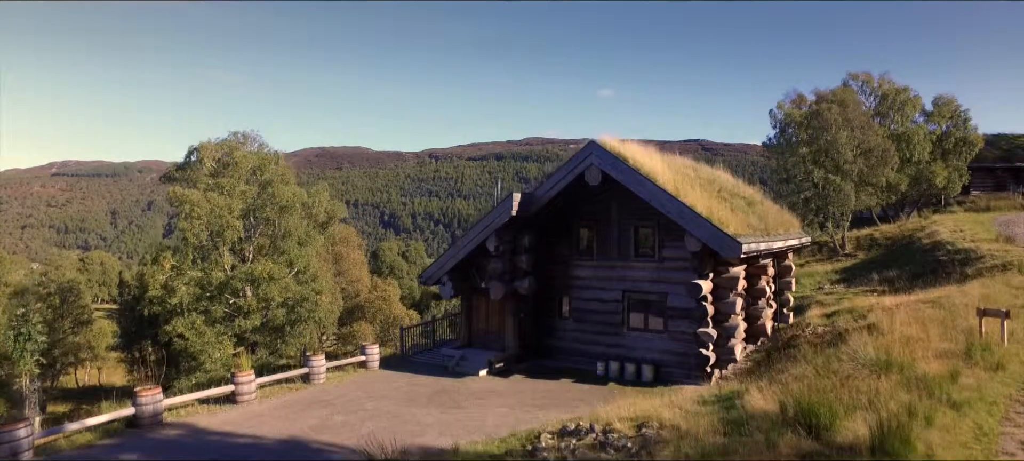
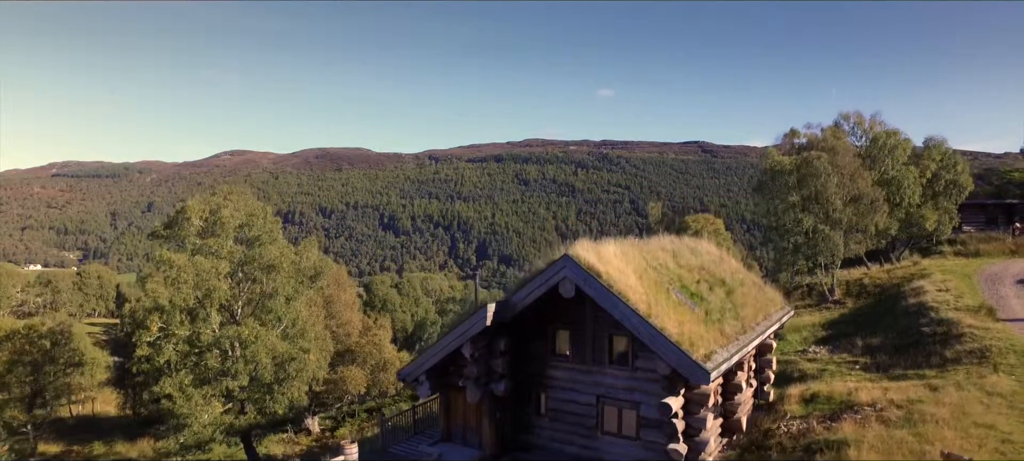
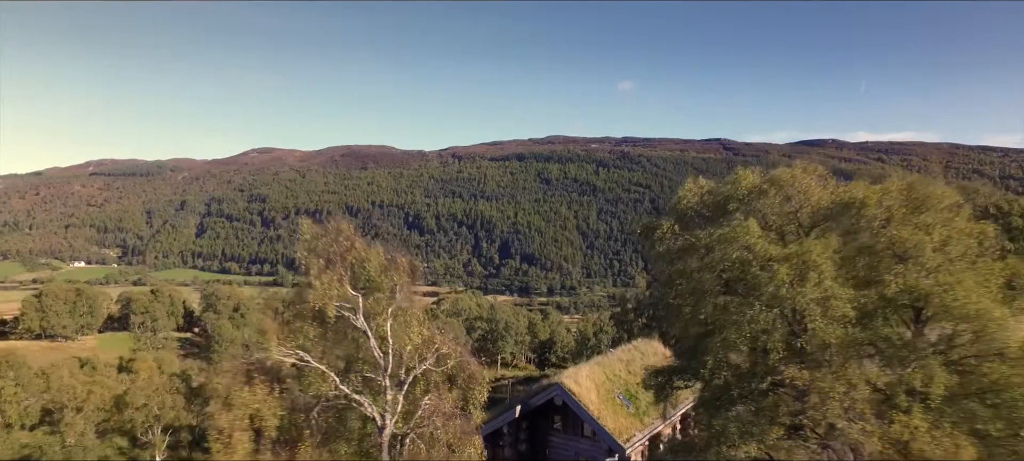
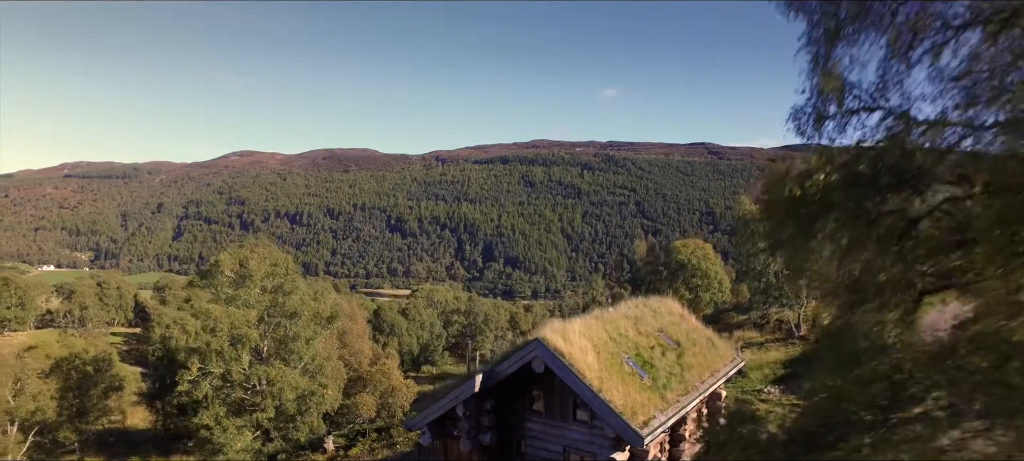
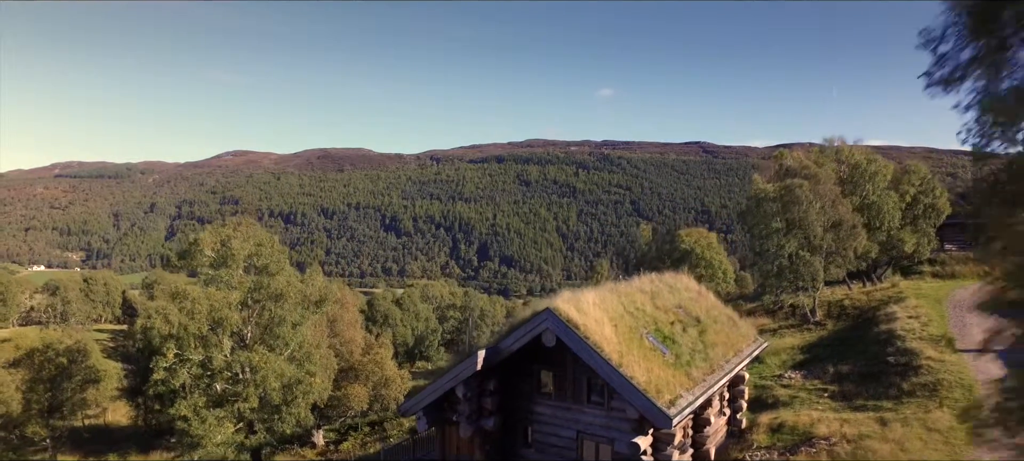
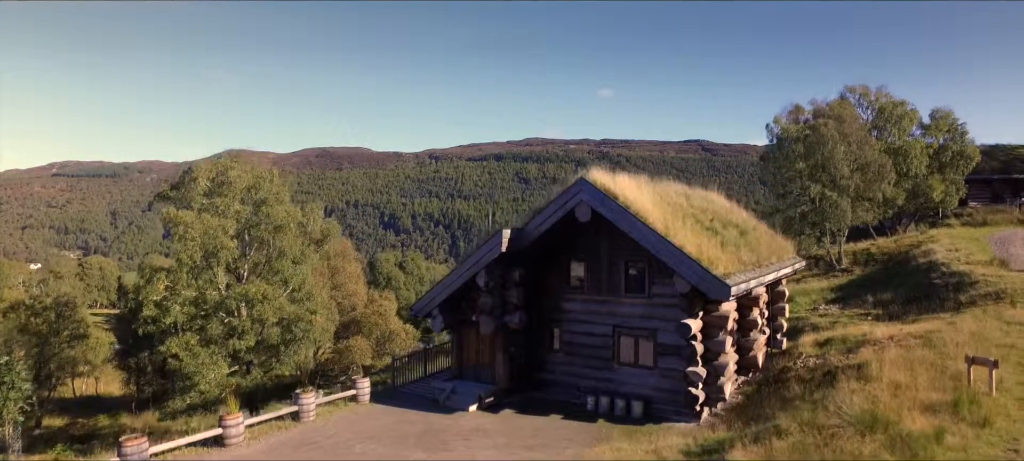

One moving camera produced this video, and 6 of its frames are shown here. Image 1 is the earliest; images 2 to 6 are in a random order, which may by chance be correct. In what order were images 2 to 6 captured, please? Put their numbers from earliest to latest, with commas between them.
6, 2, 5, 4, 3
